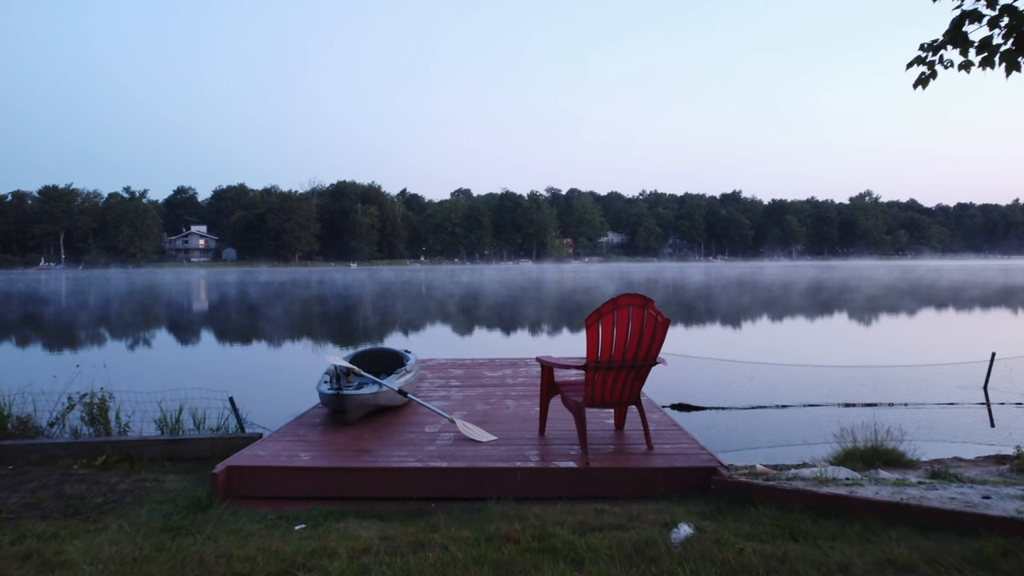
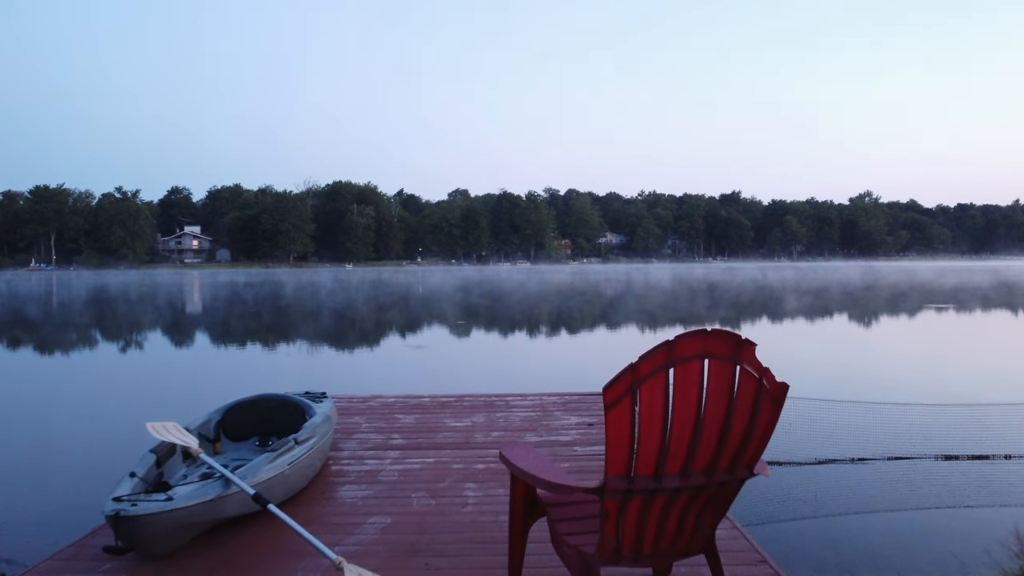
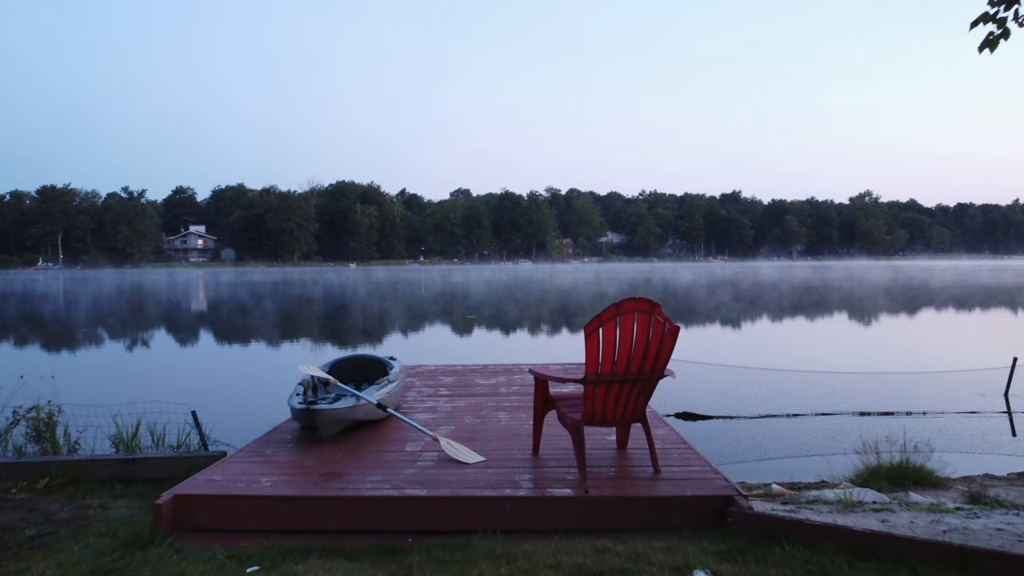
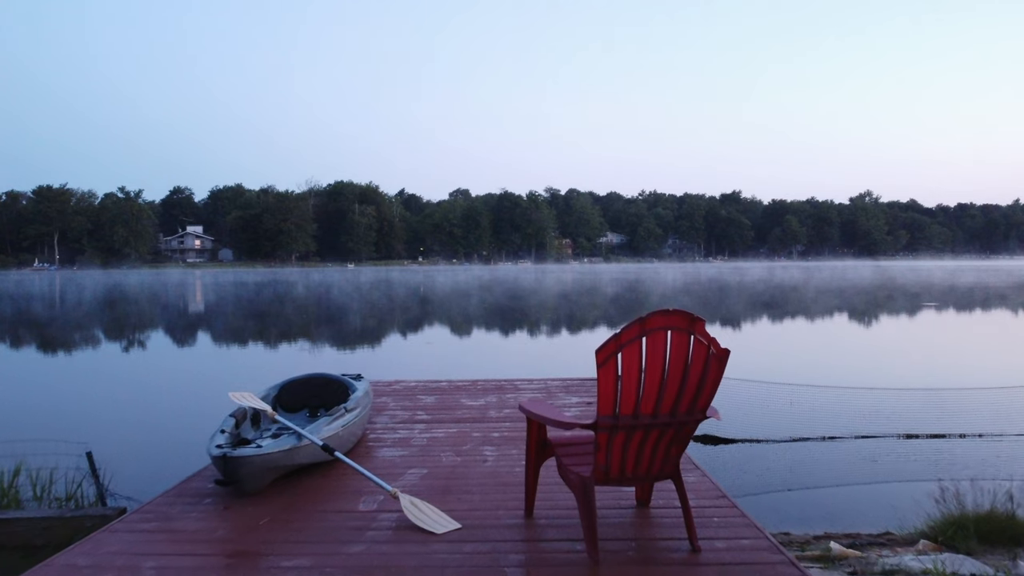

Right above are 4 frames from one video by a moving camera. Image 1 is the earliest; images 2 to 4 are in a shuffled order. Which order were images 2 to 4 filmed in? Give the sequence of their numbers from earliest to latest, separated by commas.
3, 4, 2
